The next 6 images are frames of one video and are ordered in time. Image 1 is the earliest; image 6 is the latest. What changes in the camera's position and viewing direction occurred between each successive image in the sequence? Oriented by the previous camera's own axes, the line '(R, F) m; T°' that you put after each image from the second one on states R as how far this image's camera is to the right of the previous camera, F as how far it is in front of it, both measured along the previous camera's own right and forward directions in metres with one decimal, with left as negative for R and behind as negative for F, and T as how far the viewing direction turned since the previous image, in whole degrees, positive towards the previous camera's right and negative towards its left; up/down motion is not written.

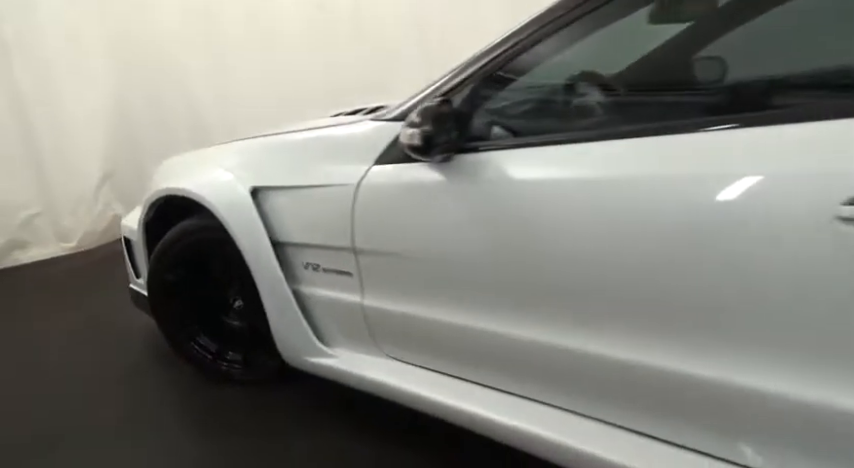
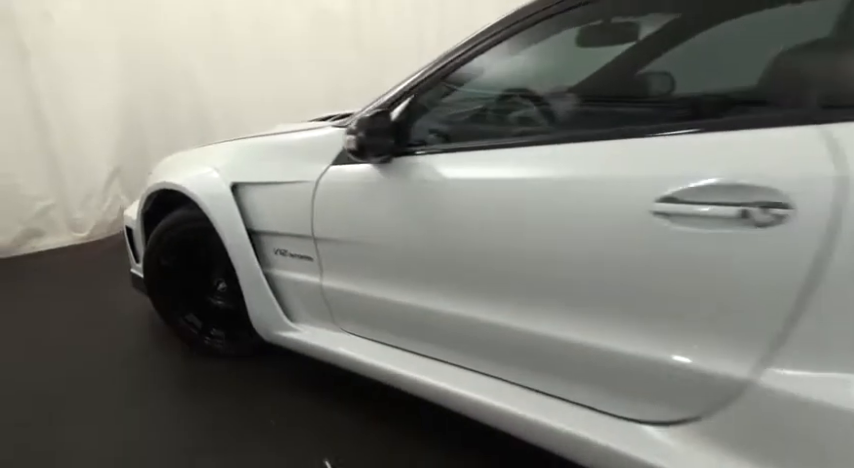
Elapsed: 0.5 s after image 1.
(+0.2, -0.2) m; -1°
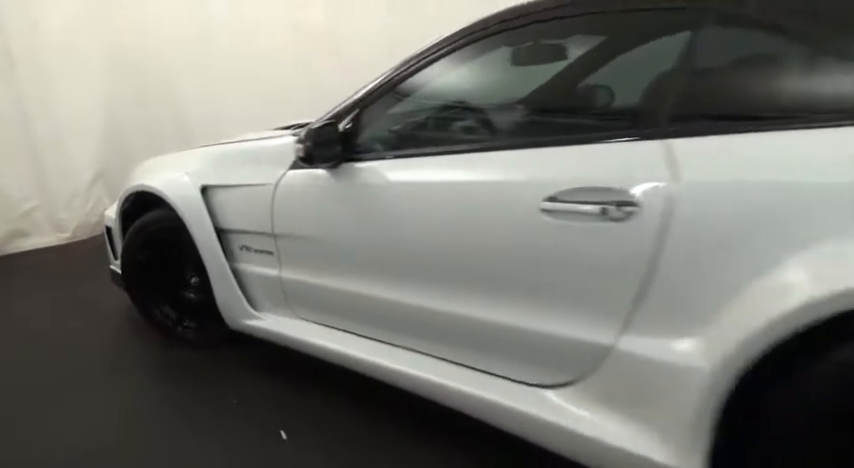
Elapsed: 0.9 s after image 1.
(+0.1, -0.2) m; +1°
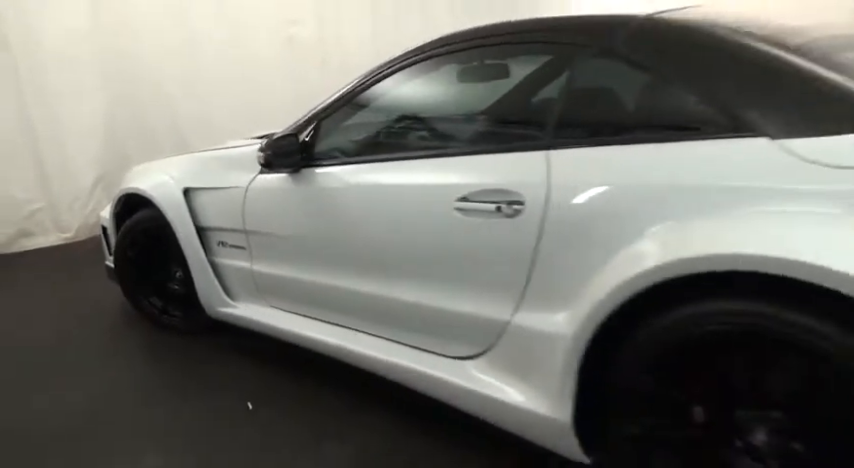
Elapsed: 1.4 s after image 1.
(+0.2, -0.2) m; 0°
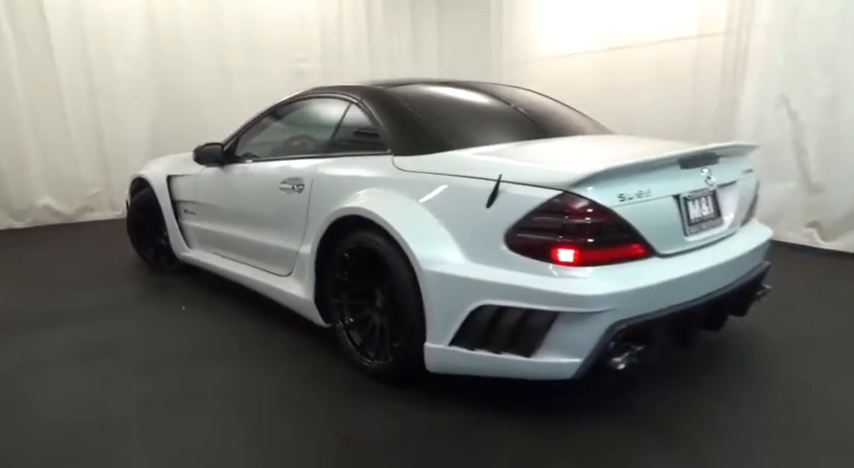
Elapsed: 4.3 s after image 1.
(+0.9, -0.9) m; -6°
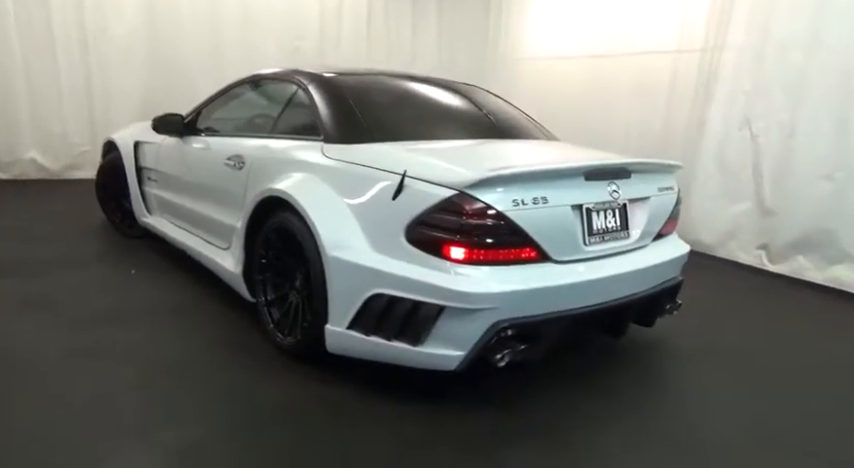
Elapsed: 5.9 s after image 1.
(+0.3, -0.1) m; -1°
